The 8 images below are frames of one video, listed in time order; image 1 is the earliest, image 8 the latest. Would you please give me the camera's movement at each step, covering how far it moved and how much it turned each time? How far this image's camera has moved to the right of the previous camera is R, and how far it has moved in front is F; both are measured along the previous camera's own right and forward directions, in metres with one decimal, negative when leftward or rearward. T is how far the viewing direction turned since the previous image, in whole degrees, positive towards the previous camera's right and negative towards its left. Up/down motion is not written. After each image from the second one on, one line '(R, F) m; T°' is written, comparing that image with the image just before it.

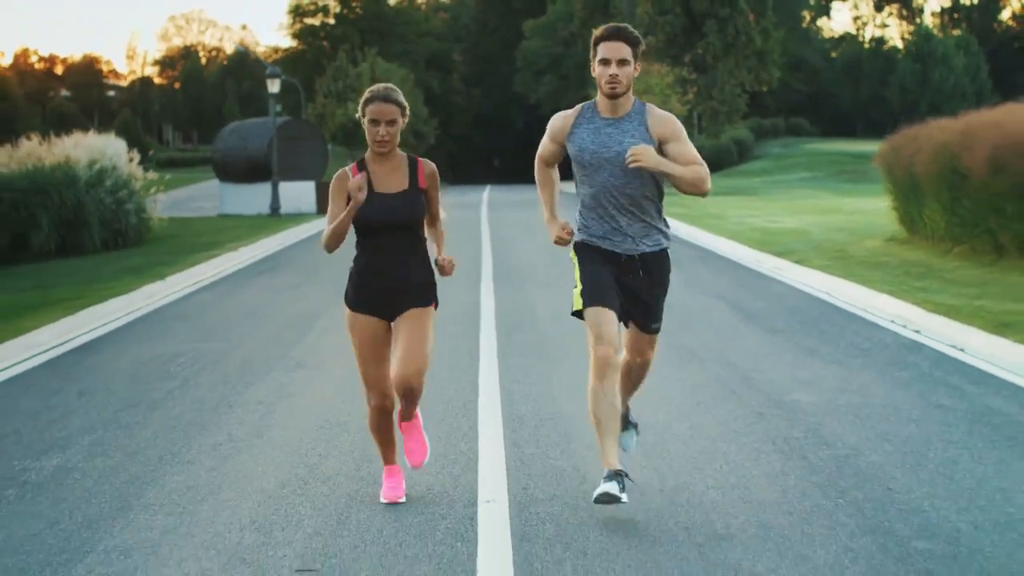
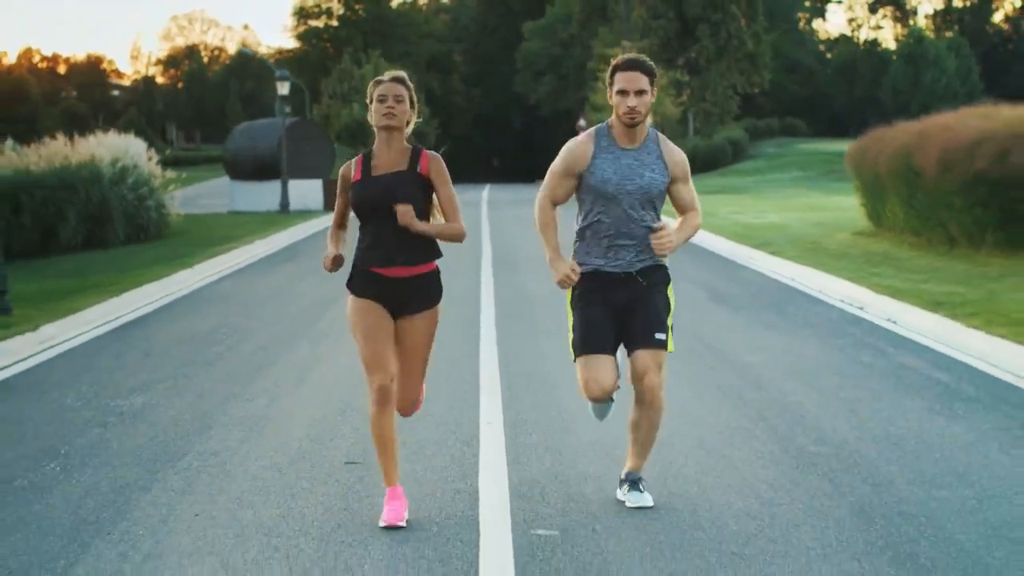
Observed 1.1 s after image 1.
(0.0, -1.8) m; 0°
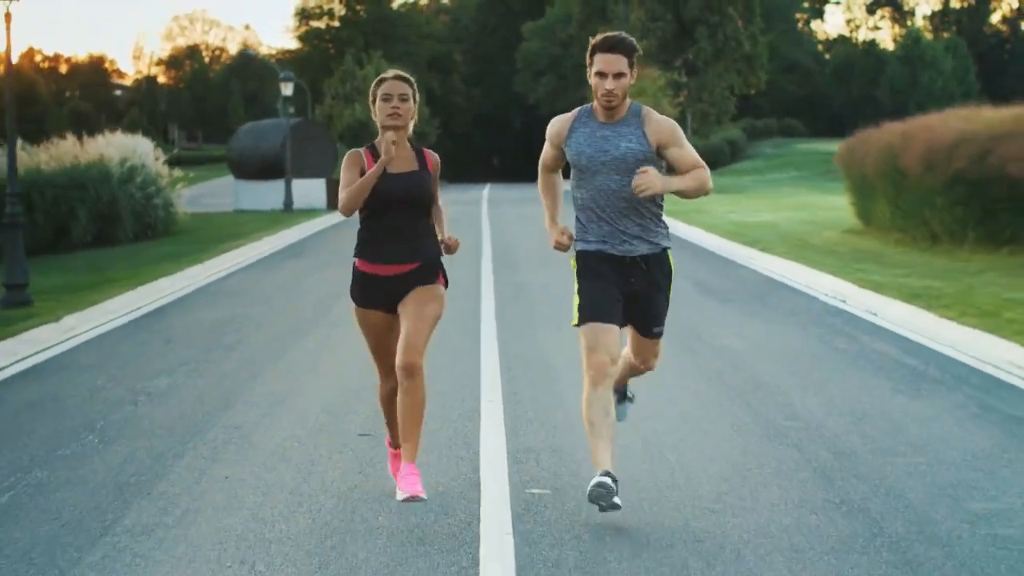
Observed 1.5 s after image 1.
(0.0, -0.7) m; 0°
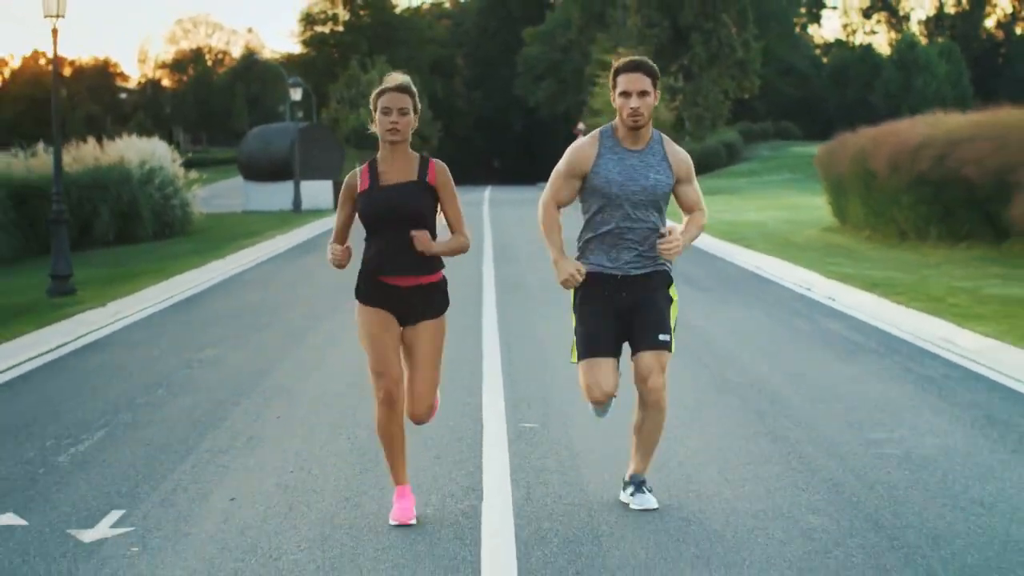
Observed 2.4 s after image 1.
(0.0, -1.7) m; 0°
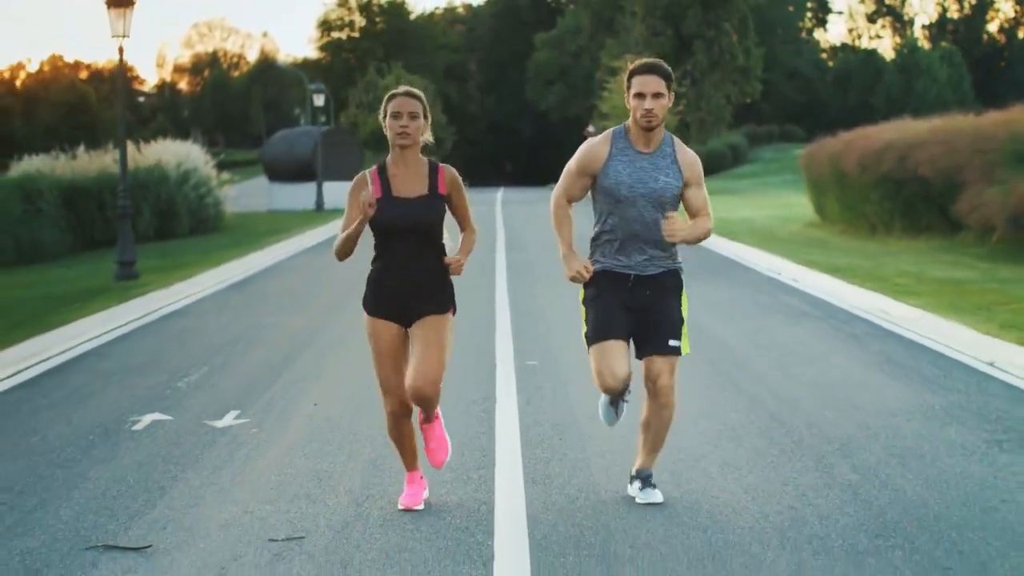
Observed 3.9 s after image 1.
(0.0, -2.5) m; 0°
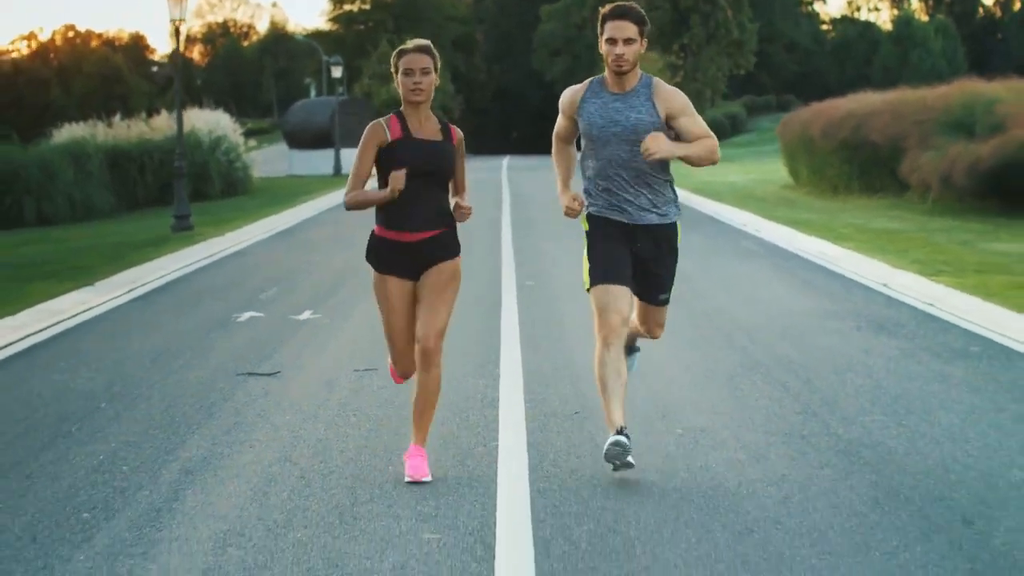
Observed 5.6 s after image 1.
(0.0, -3.2) m; 0°
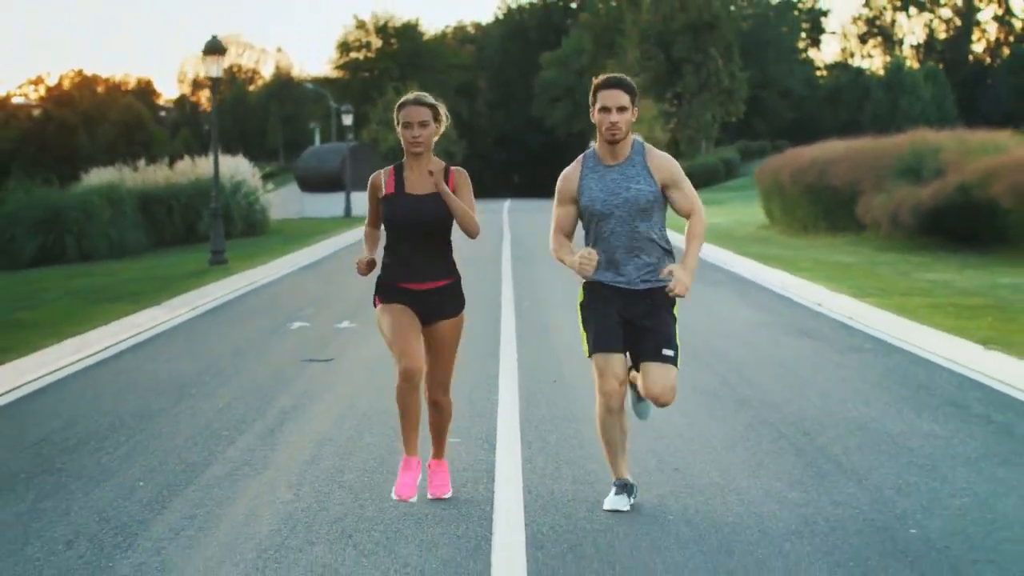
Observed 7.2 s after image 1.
(0.0, -2.9) m; 0°
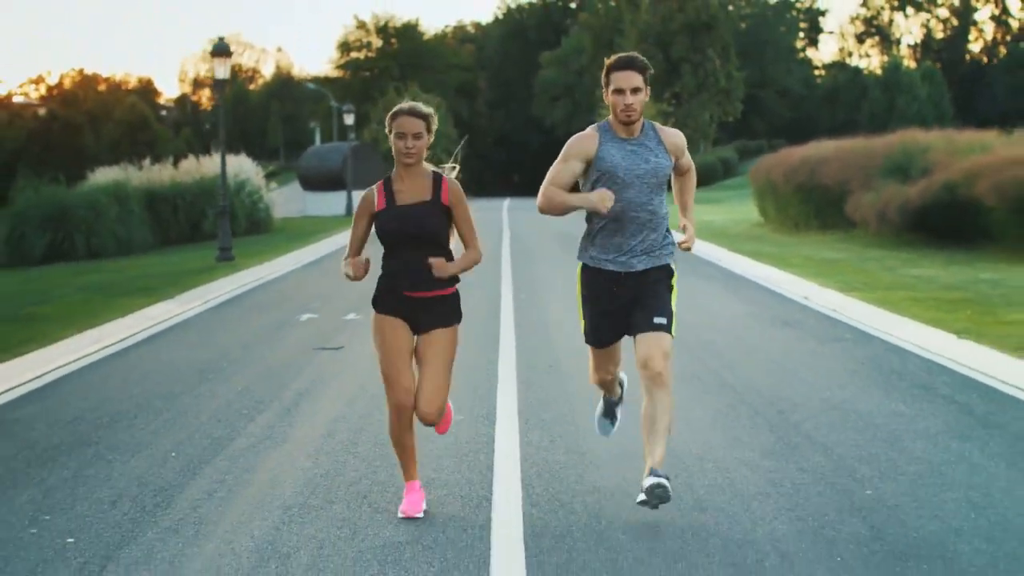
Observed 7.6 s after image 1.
(0.0, -0.7) m; 0°
